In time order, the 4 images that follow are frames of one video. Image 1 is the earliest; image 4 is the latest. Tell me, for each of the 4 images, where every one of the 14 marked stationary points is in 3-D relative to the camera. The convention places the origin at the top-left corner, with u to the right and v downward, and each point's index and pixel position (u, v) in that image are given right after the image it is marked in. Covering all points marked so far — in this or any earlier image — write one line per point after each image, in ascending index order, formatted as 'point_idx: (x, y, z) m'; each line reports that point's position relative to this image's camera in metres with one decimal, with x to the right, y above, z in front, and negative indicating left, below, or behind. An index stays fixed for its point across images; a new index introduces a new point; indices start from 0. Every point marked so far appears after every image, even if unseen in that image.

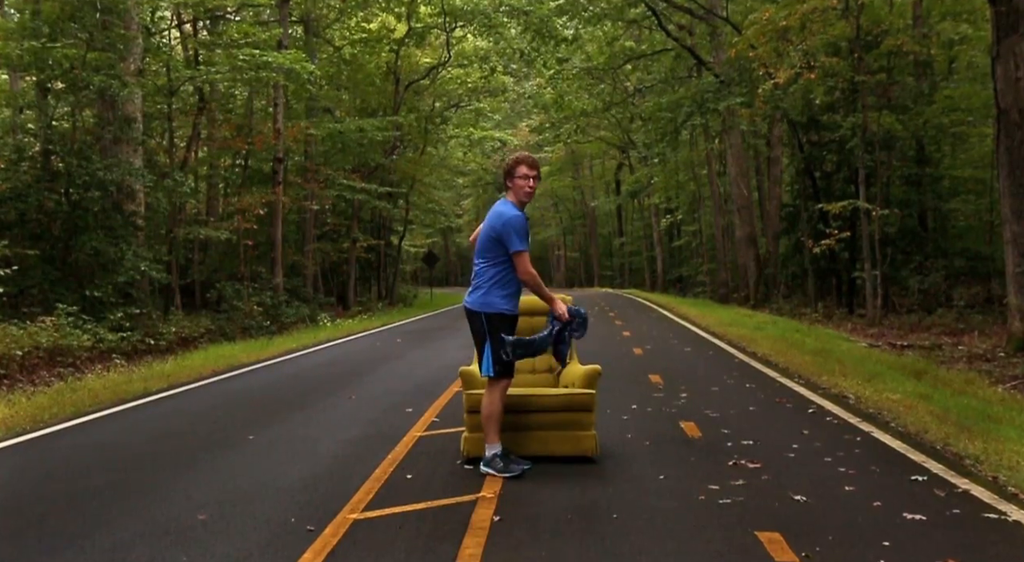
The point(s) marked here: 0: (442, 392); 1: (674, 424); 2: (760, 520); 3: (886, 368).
0: (-0.9, -1.5, +11.0) m
1: (+1.7, -1.4, +8.5) m
2: (+1.7, -1.6, +5.4) m
3: (+5.4, -1.2, +11.9) m
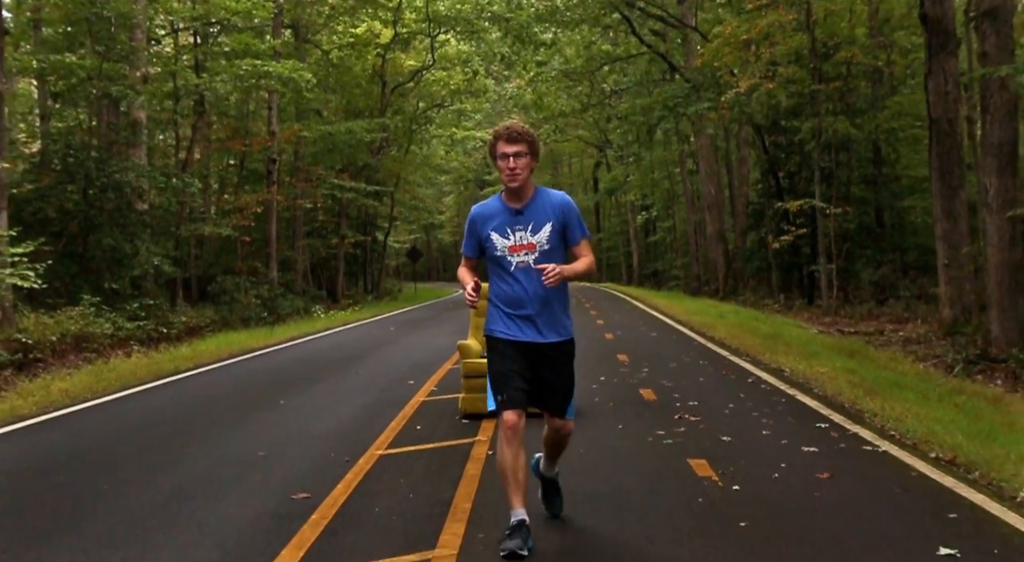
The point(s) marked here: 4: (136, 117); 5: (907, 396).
0: (-1.2, -1.3, +12.5) m
1: (+1.5, -1.3, +10.1) m
2: (+1.6, -1.5, +7.1) m
3: (+5.1, -1.1, +13.6) m
4: (-9.2, +4.0, +20.0) m
5: (+4.6, -1.3, +9.6) m
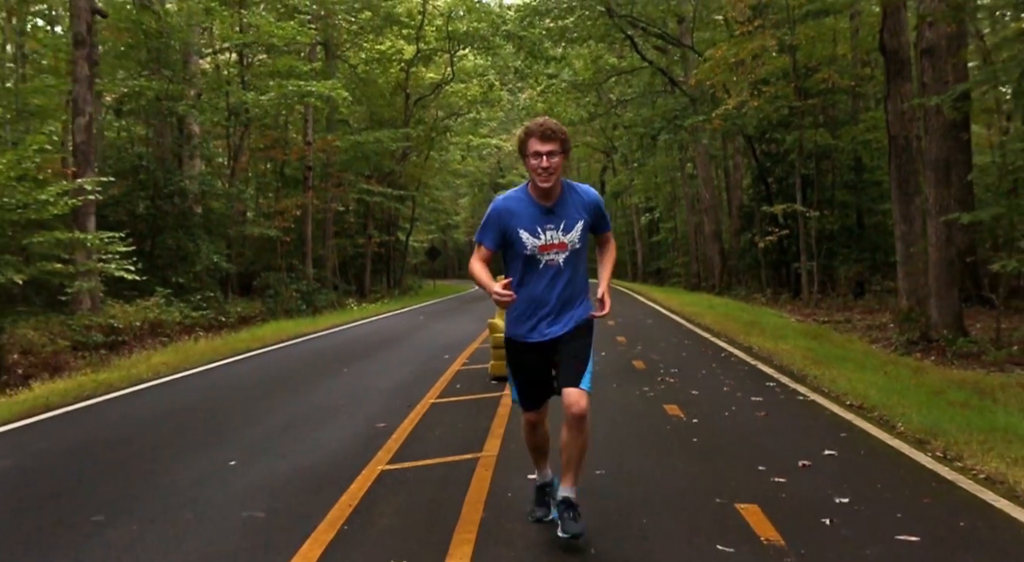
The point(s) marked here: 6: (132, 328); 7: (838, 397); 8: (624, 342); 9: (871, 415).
0: (-0.9, -1.2, +15.0) m
1: (+1.8, -1.2, +12.5) m
2: (+1.8, -1.4, +9.5) m
3: (+5.4, -1.0, +16.0) m
4: (-8.8, +4.1, +22.6) m
5: (+4.8, -1.2, +12.0) m
6: (-7.8, -1.0, +17.1) m
7: (+3.8, -1.4, +9.8) m
8: (+2.0, -1.1, +14.7) m
9: (+3.8, -1.4, +8.8) m
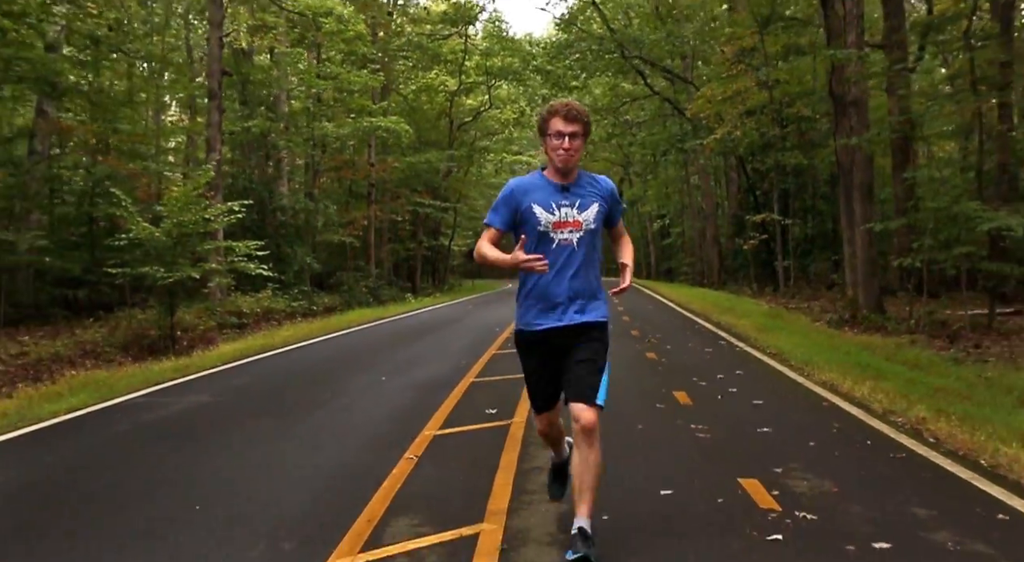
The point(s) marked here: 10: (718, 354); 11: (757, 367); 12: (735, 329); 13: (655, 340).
0: (-0.1, -1.1, +20.1) m
1: (+2.5, -1.1, +17.5) m
2: (+2.4, -1.2, +14.5) m
3: (+6.3, -0.8, +20.9) m
4: (-7.7, +4.2, +27.9) m
5: (+5.5, -1.1, +16.9) m
6: (-7.0, -0.9, +22.4) m
7: (+4.5, -1.2, +14.7) m
8: (+2.8, -1.0, +19.7) m
9: (+4.4, -1.3, +13.7) m
10: (+3.4, -1.2, +13.9) m
11: (+3.7, -1.3, +12.8) m
12: (+4.7, -1.0, +17.6) m
13: (+2.7, -1.1, +15.9) m
